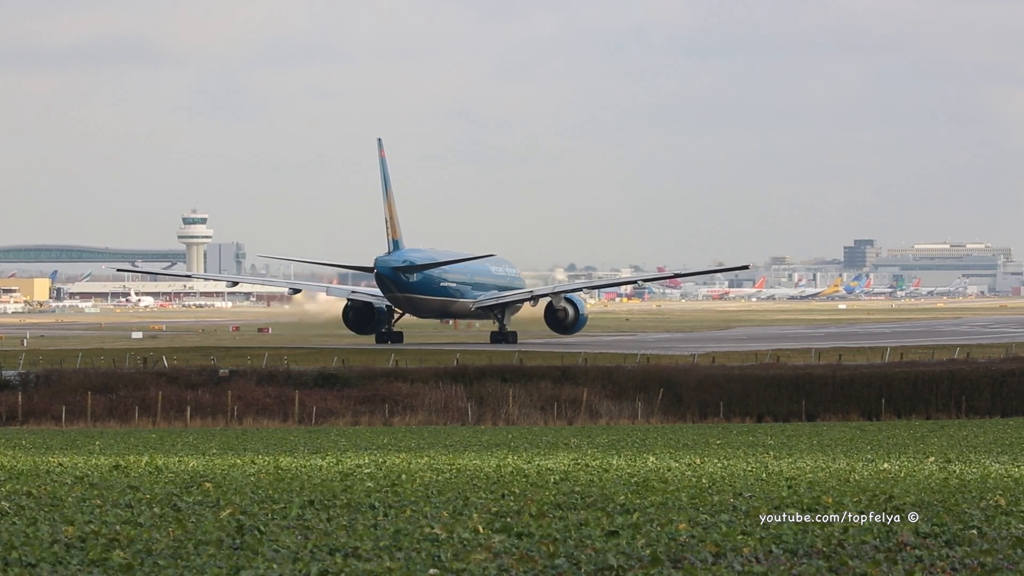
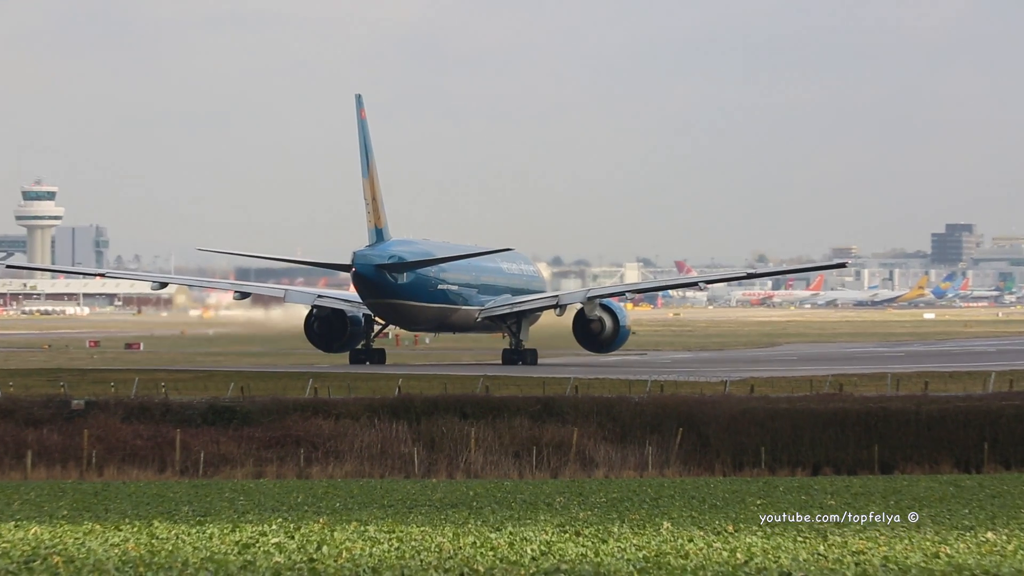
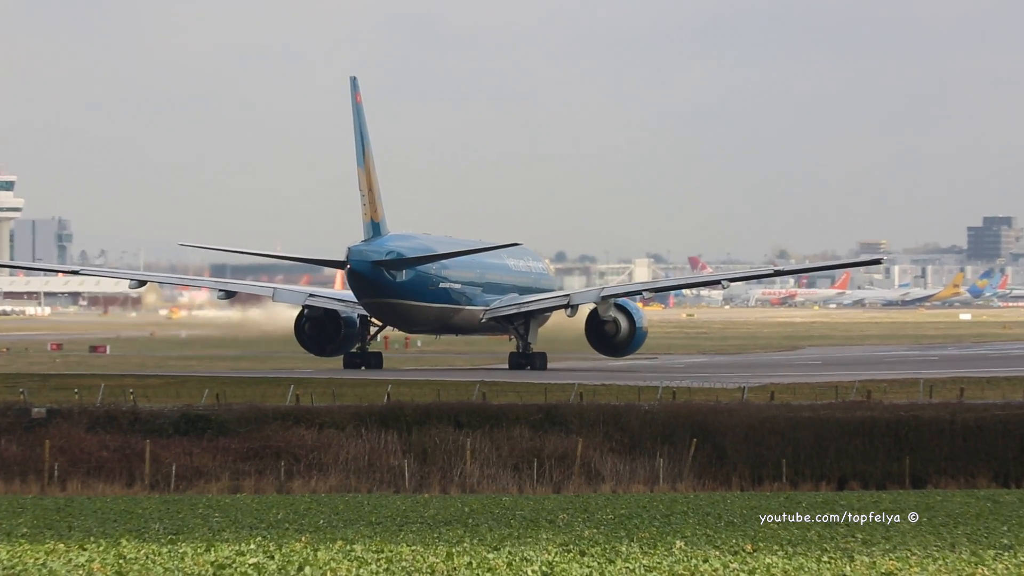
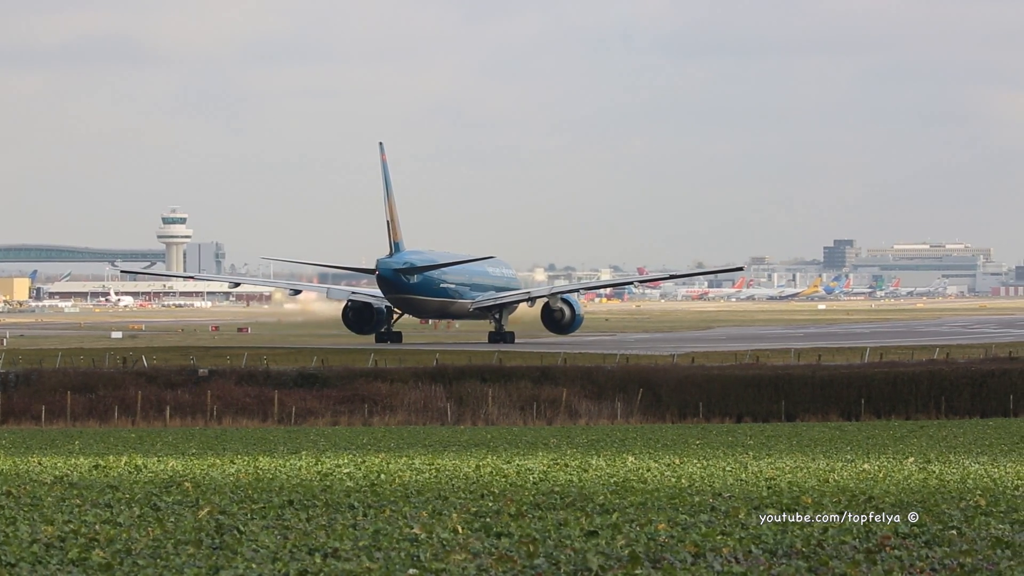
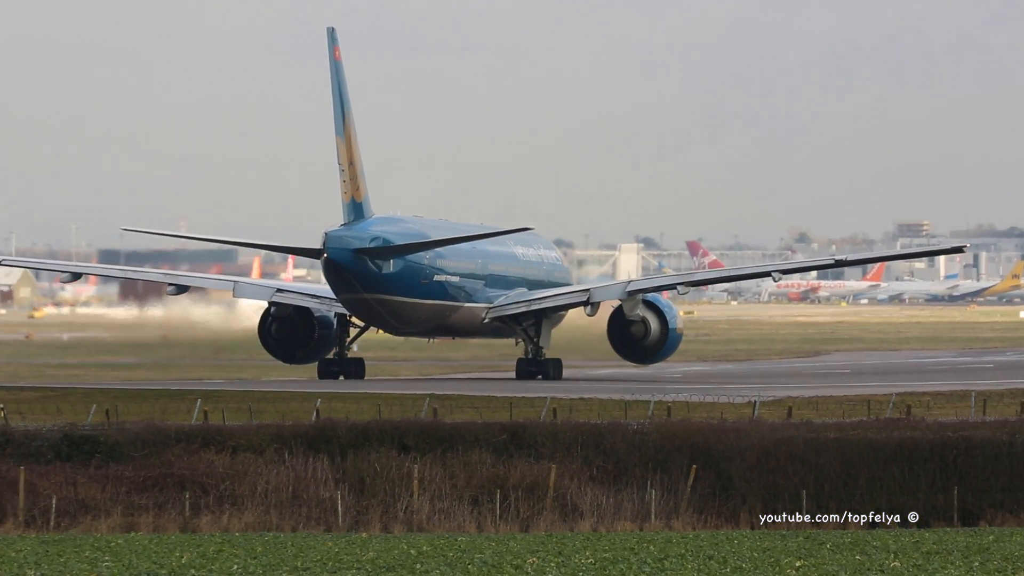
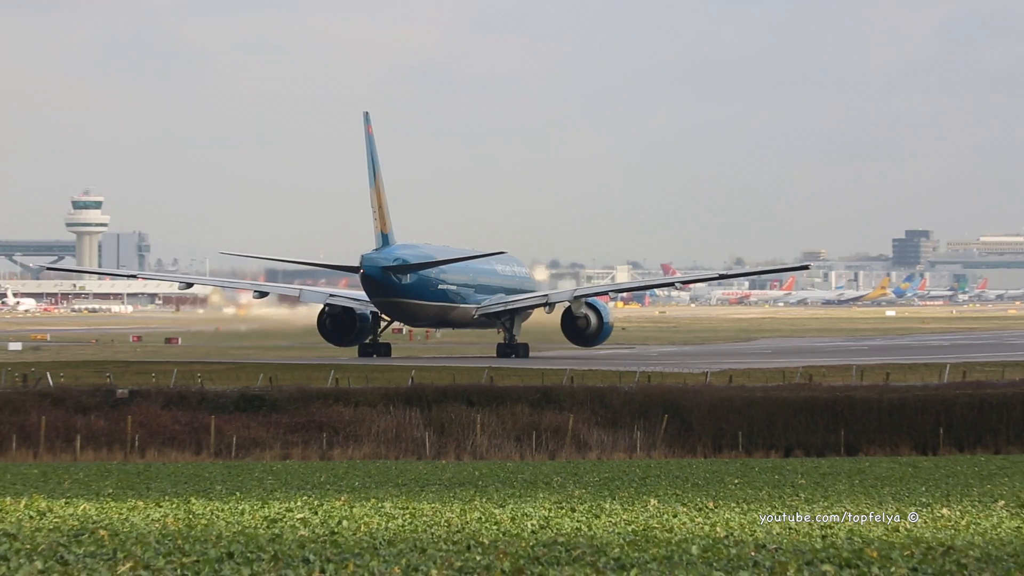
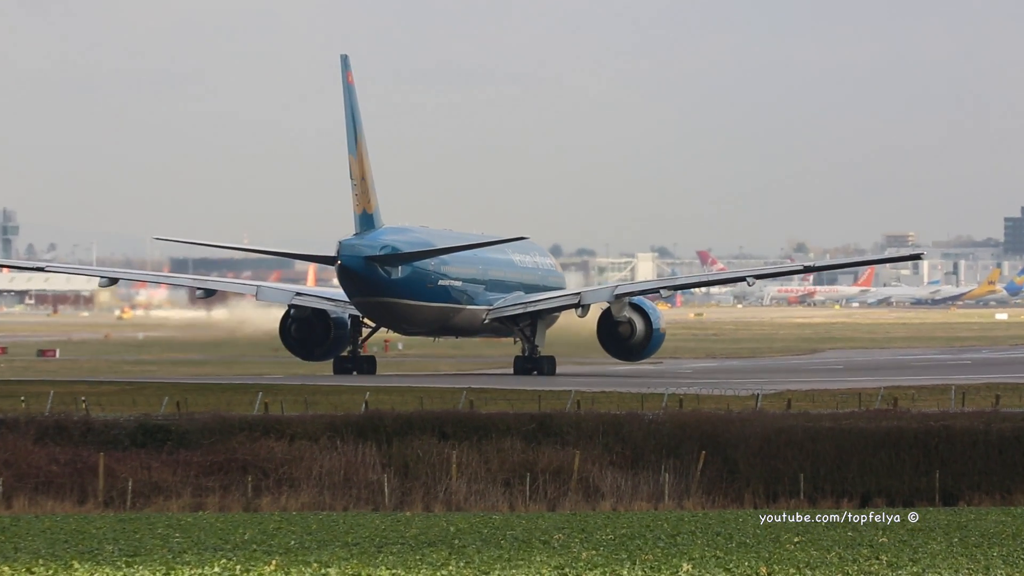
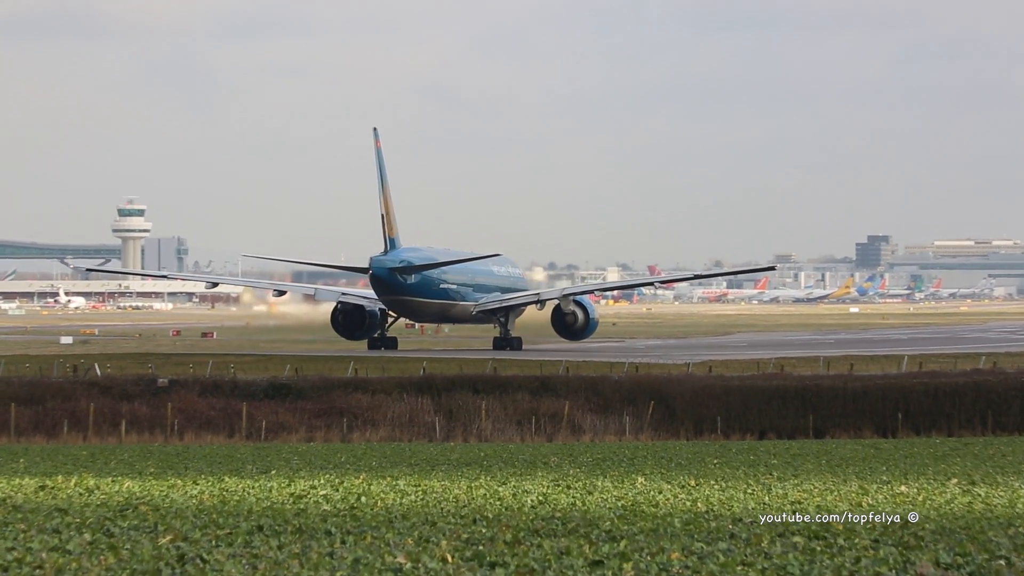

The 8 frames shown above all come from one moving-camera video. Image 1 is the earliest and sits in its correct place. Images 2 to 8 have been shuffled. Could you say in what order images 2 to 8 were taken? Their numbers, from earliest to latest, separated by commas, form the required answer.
4, 8, 6, 2, 3, 7, 5
